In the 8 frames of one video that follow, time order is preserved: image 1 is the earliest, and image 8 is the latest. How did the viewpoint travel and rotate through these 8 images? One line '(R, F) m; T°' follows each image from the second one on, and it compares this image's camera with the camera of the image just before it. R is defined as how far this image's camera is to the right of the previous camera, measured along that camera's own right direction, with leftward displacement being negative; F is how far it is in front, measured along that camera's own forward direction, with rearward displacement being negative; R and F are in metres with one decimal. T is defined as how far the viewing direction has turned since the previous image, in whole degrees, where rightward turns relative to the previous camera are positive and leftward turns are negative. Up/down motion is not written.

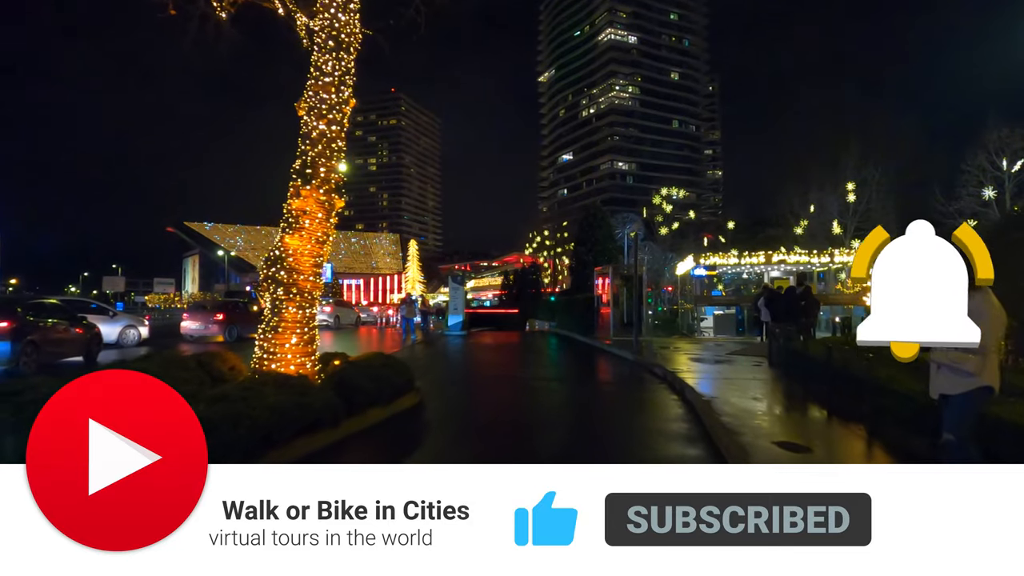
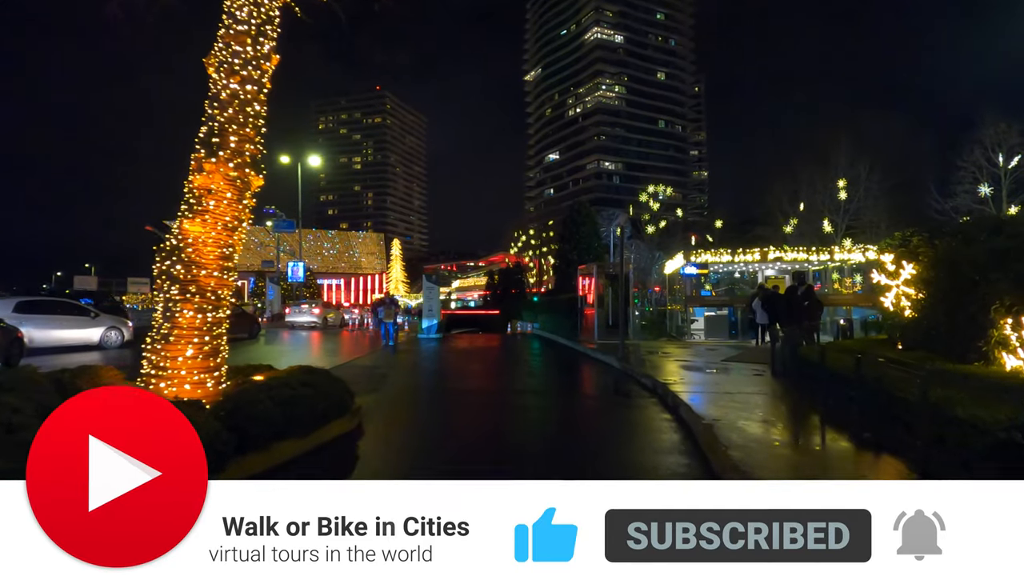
(+0.4, +1.9) m; +1°
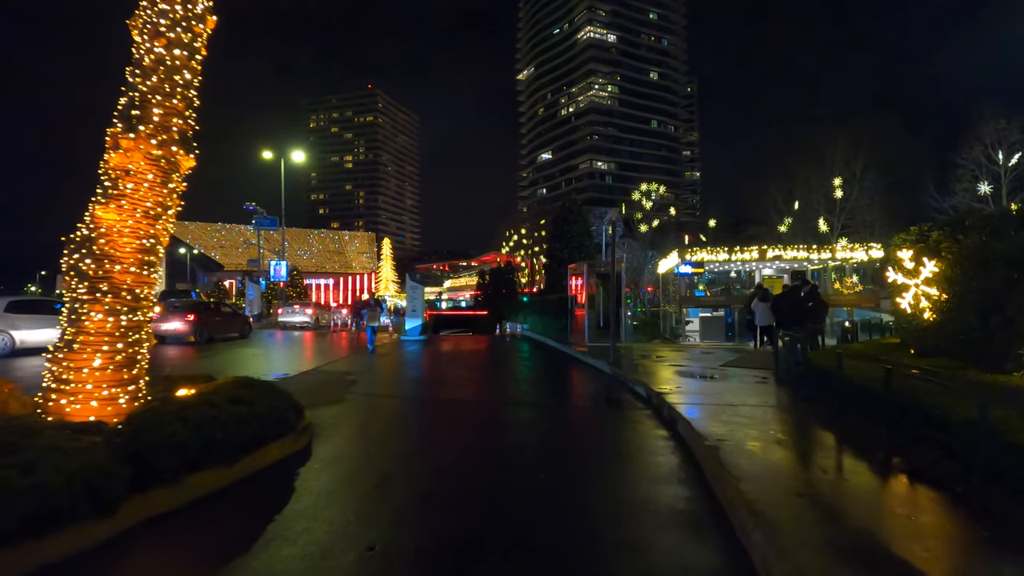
(+0.3, +1.2) m; +1°
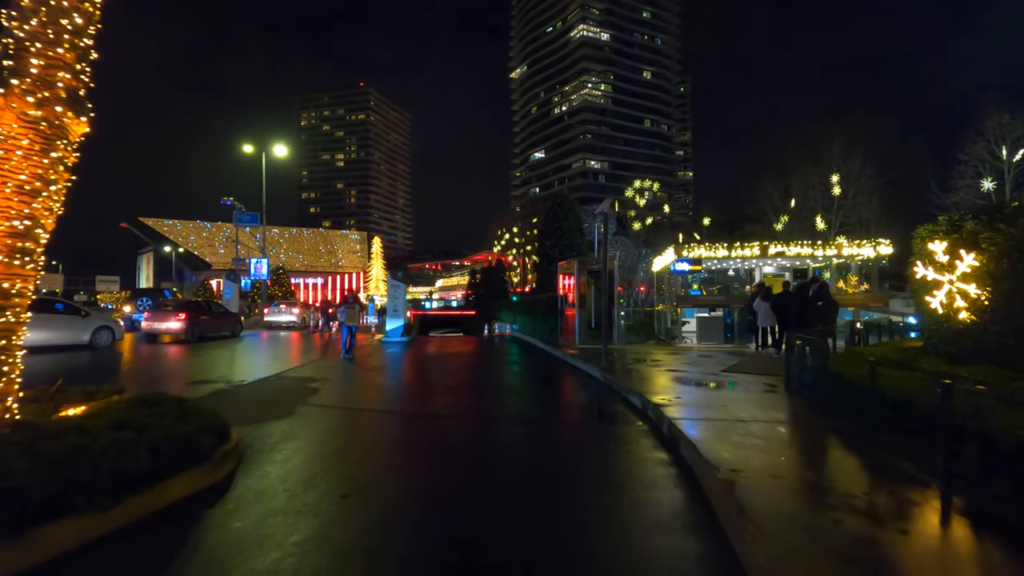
(+0.3, +1.4) m; +1°
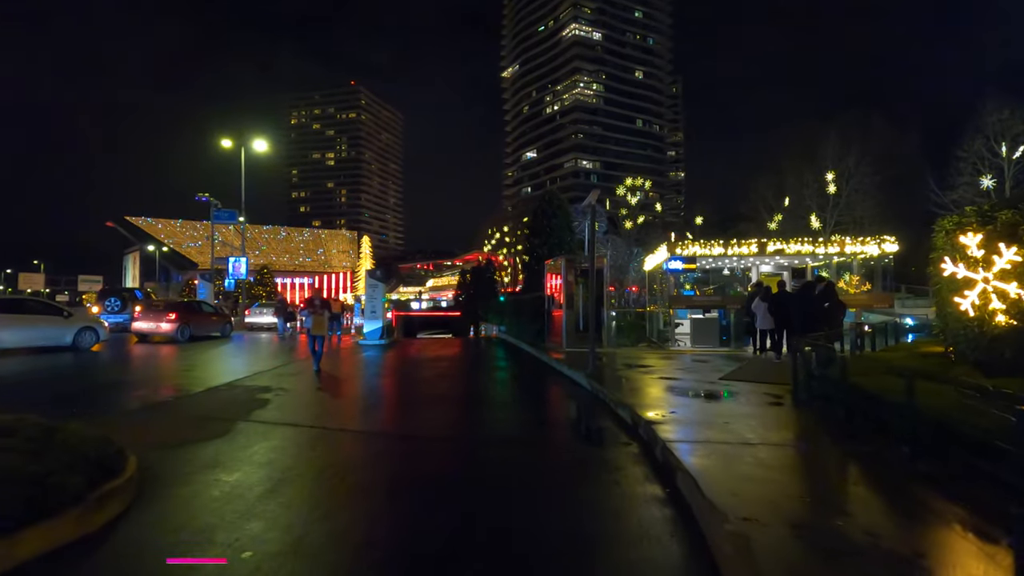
(+0.3, +1.2) m; +1°
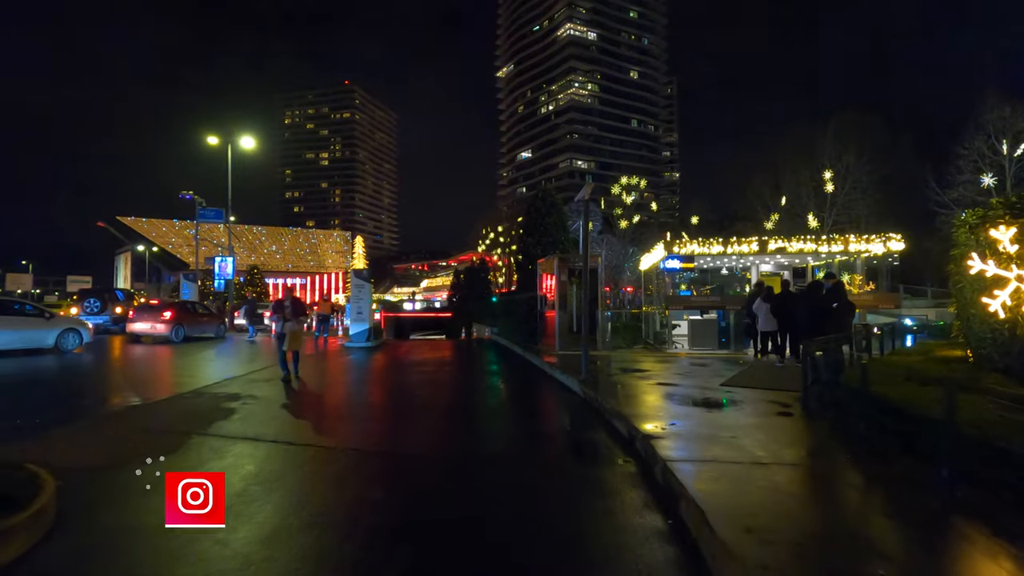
(+0.2, +0.8) m; 0°
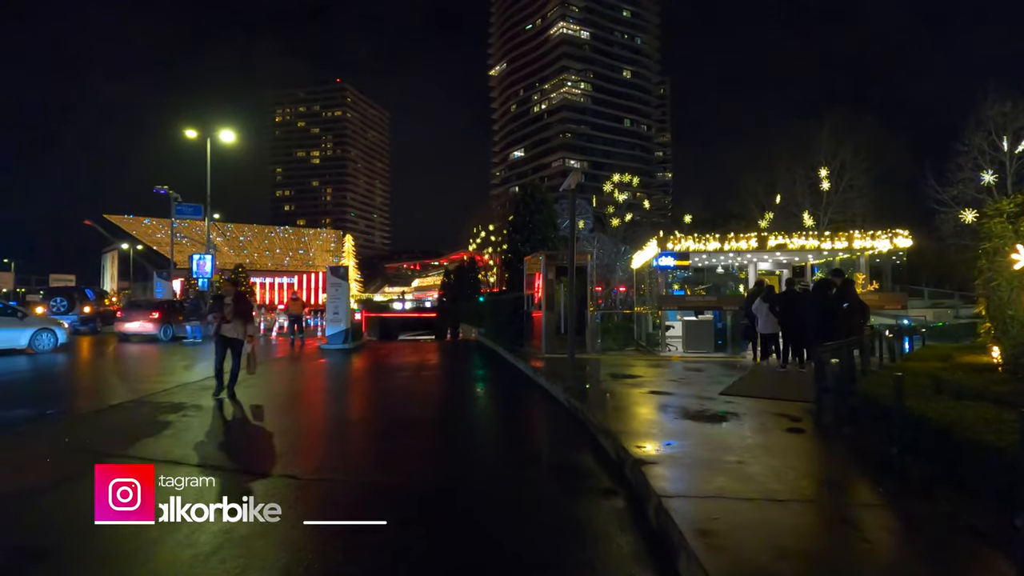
(+0.3, +1.2) m; +1°
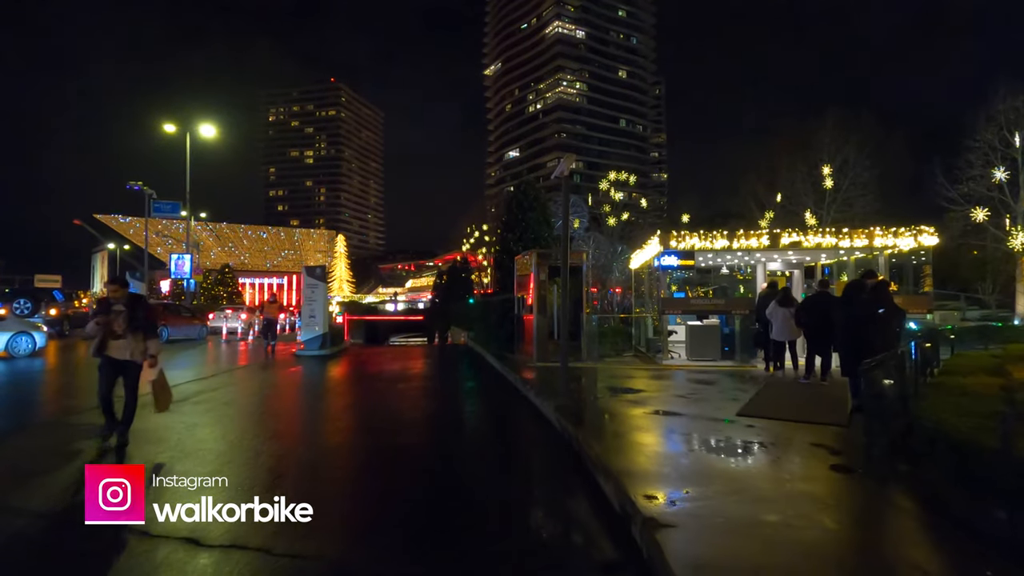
(+0.2, +1.5) m; 0°
